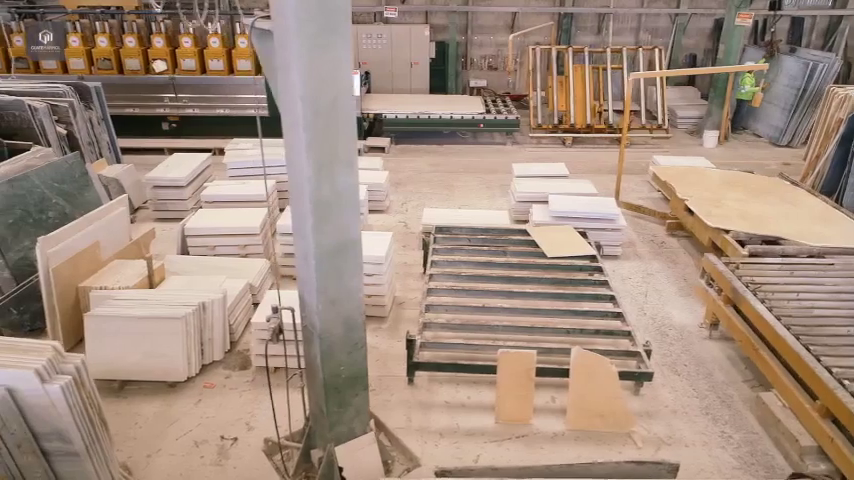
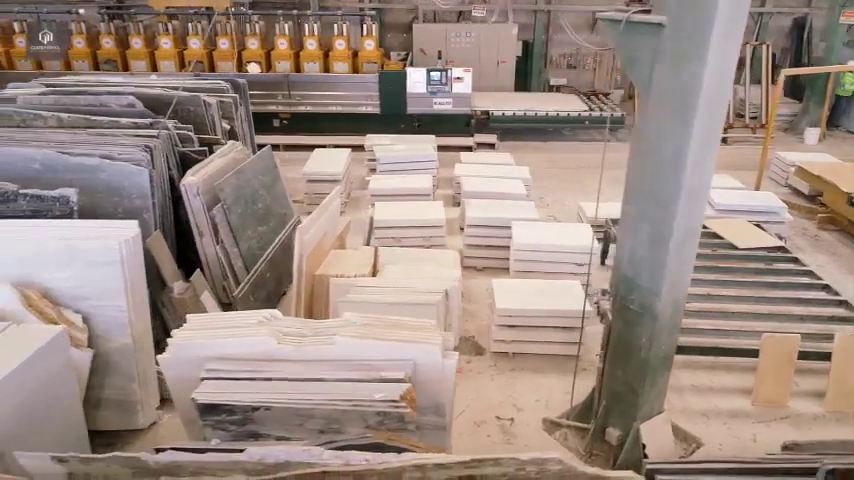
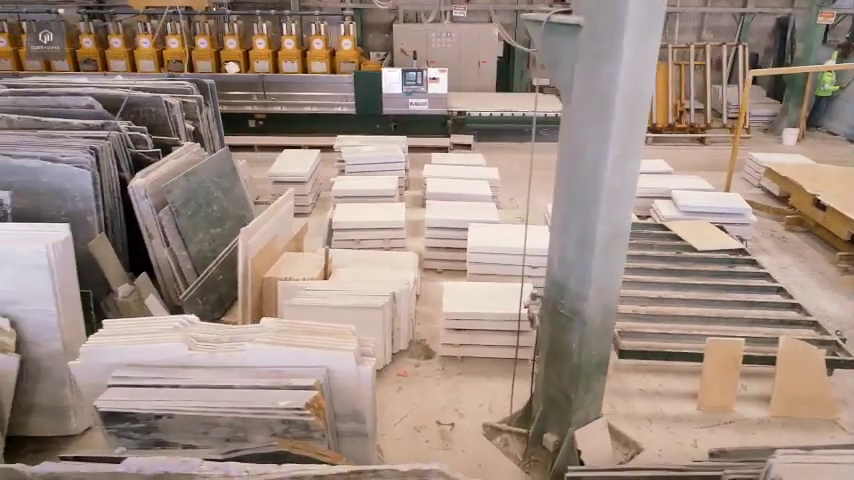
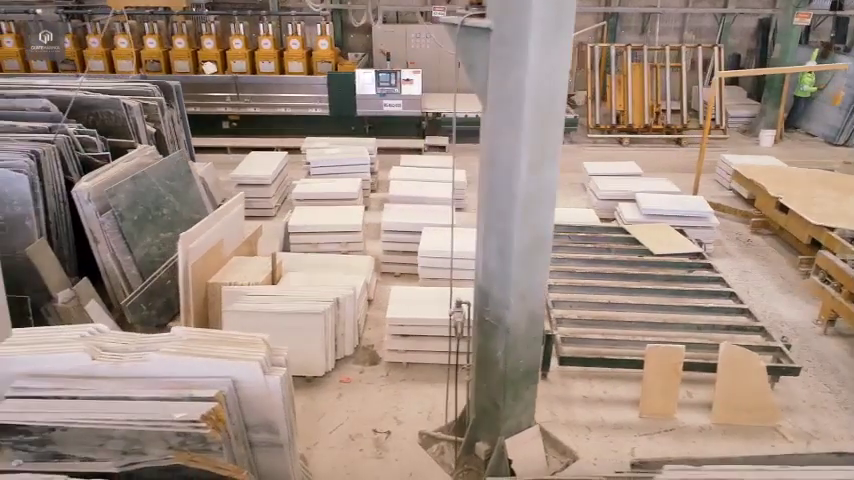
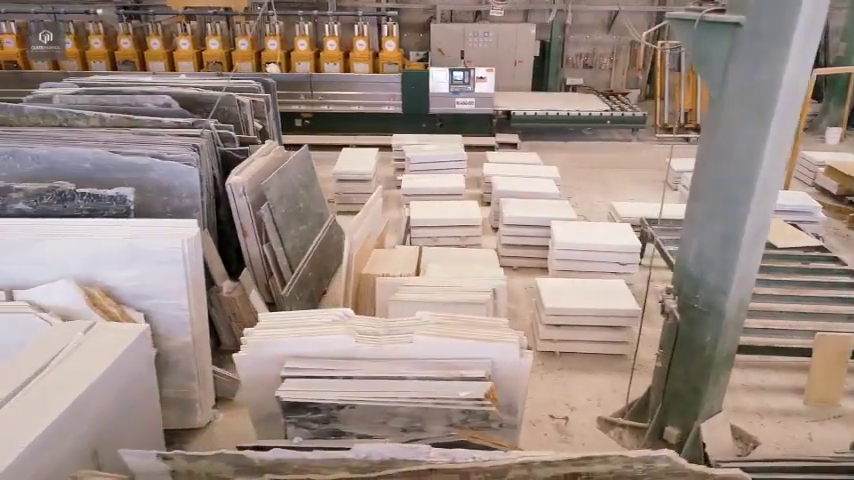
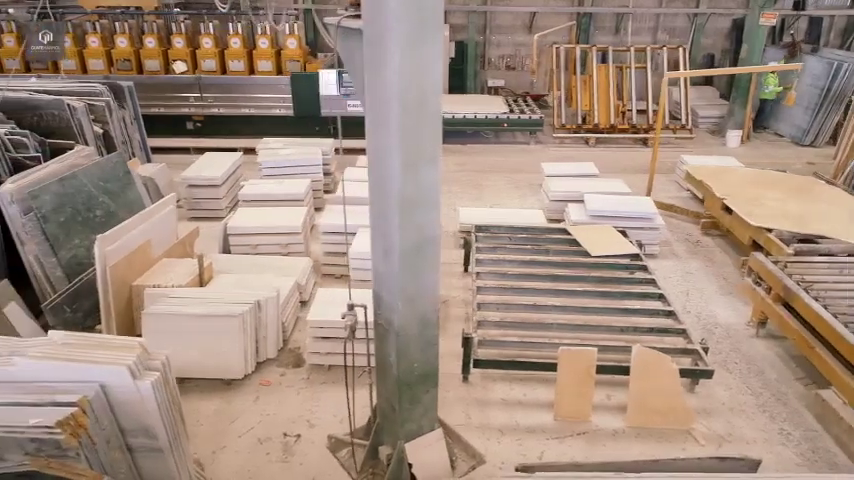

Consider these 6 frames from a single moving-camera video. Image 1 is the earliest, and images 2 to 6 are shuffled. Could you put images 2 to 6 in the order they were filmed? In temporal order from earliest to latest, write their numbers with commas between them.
6, 4, 3, 2, 5
